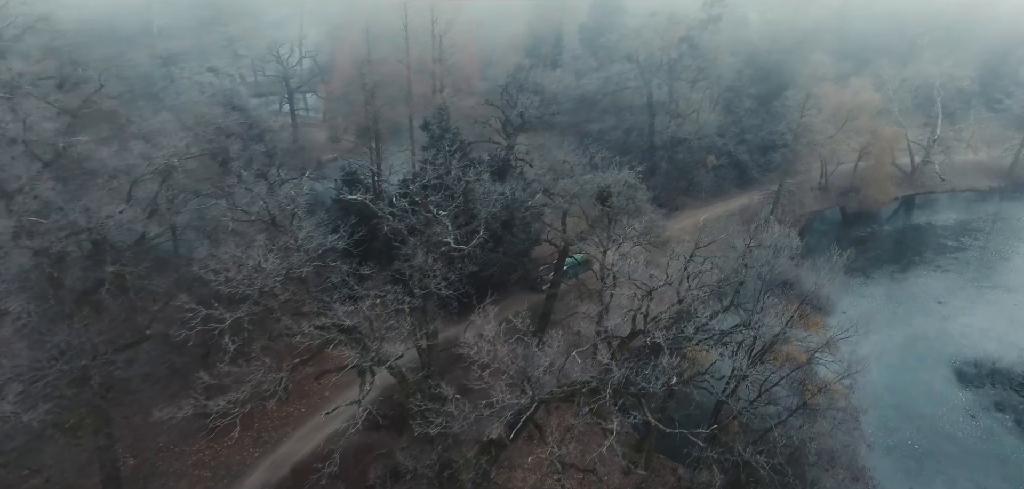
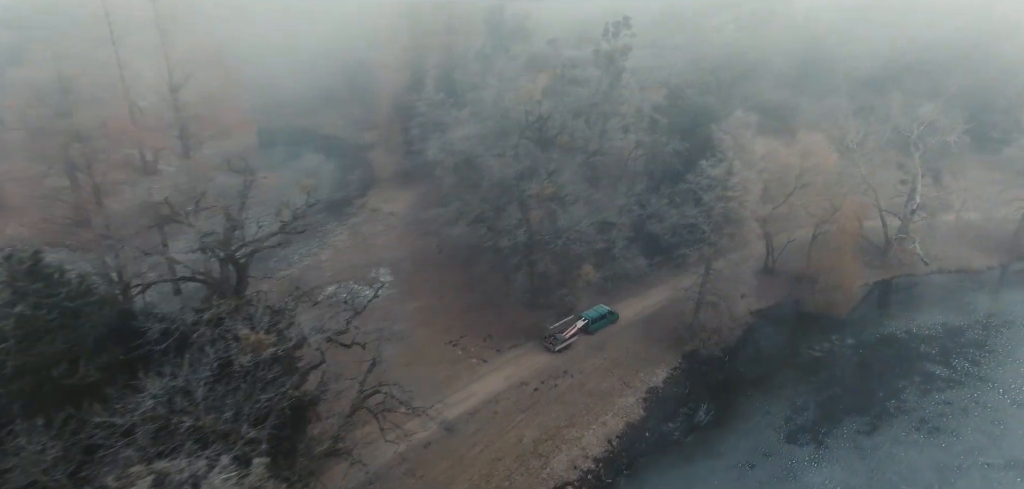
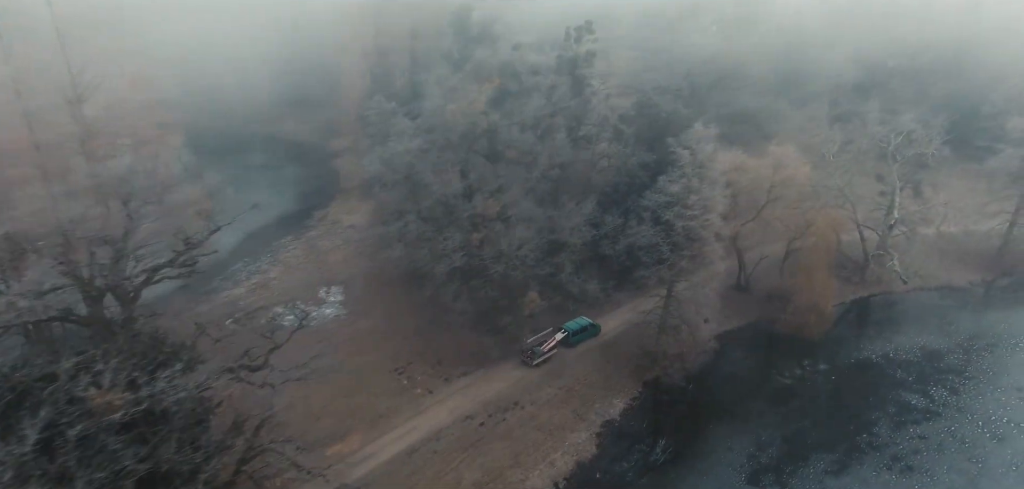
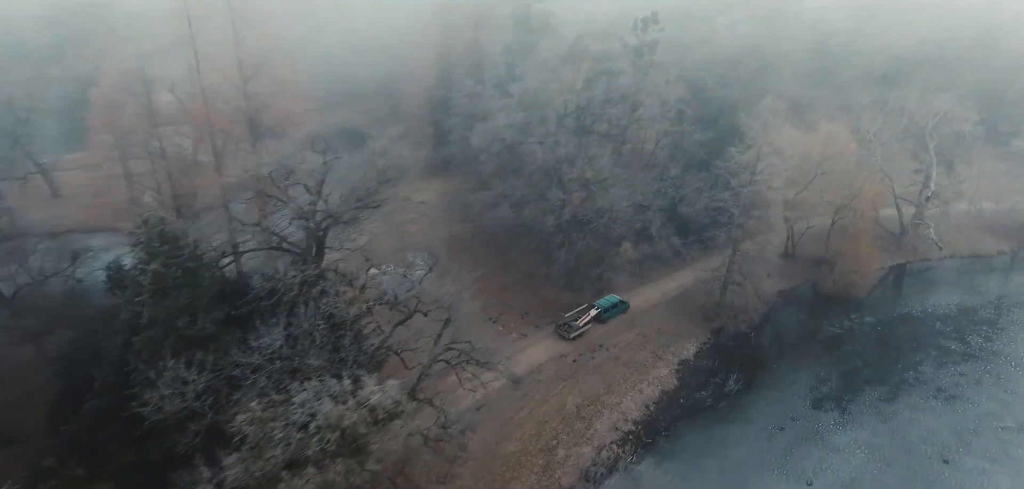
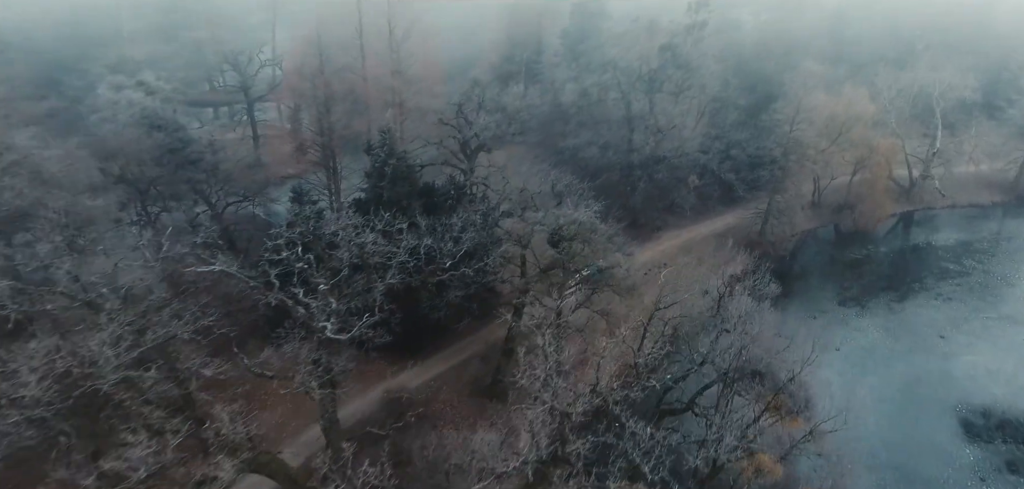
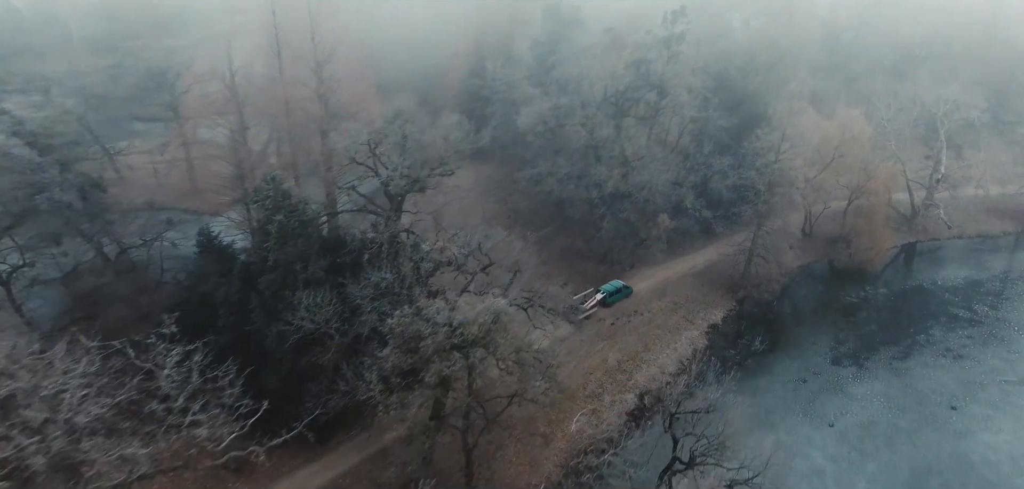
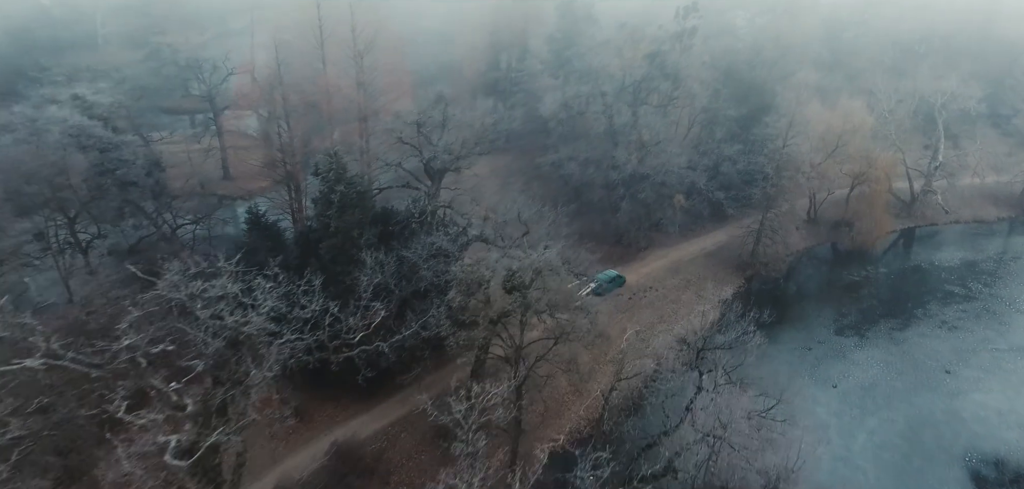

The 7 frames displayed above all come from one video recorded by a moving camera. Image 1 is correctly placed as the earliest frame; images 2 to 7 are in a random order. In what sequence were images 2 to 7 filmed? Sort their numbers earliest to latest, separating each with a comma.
5, 7, 6, 4, 2, 3
